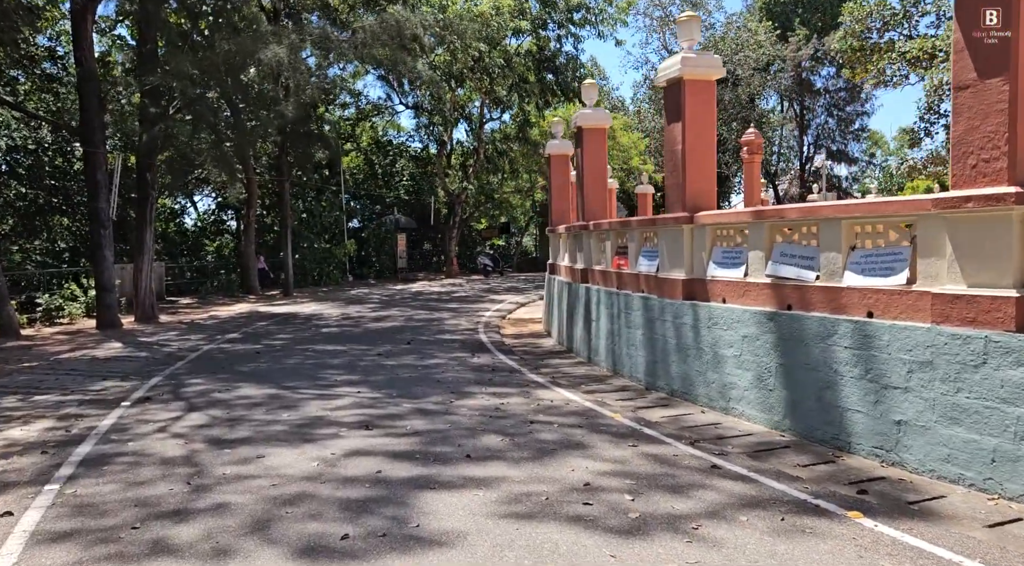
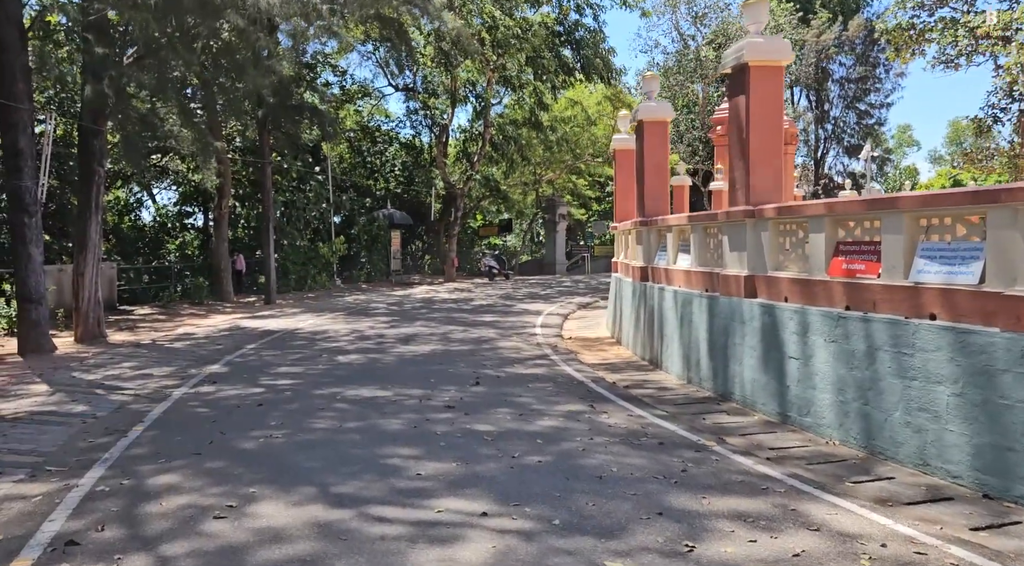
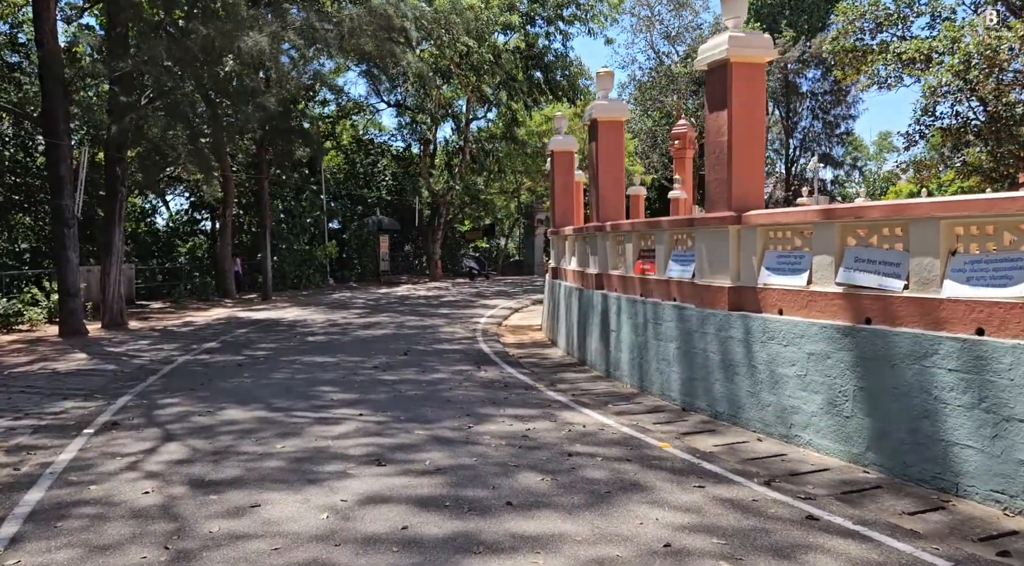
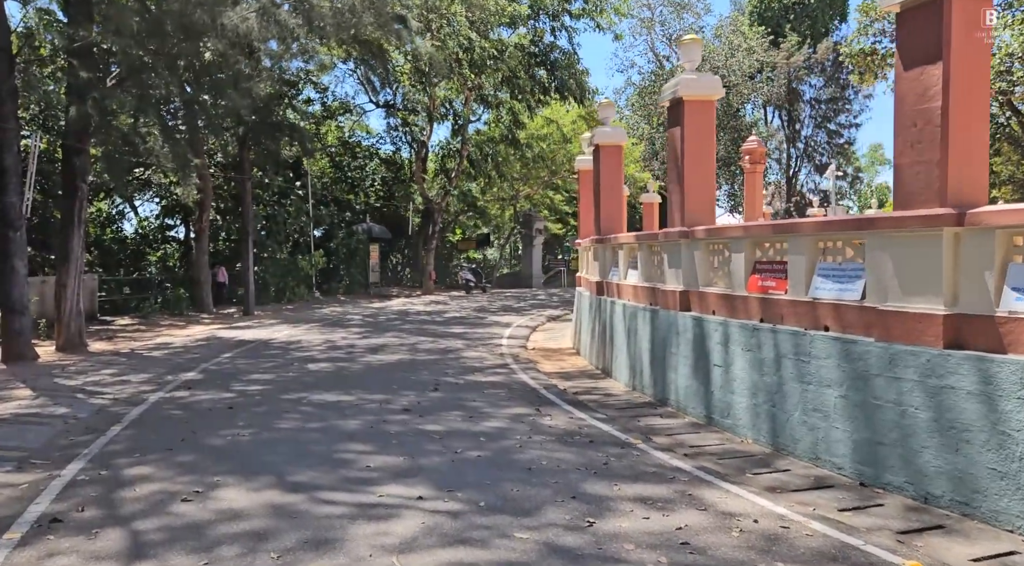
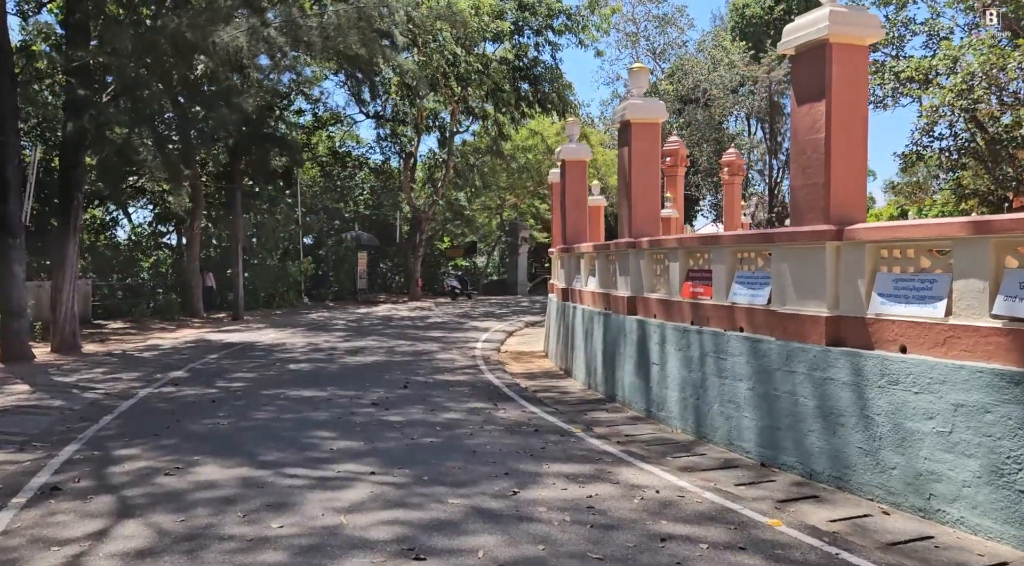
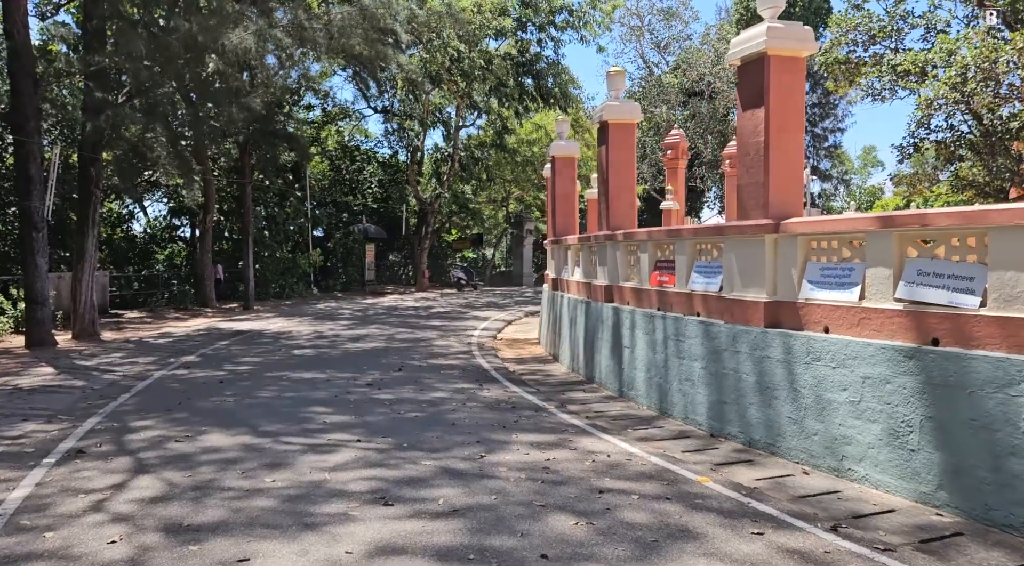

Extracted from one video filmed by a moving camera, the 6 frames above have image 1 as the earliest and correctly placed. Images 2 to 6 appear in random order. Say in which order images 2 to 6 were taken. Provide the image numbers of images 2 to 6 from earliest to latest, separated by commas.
3, 6, 5, 4, 2
